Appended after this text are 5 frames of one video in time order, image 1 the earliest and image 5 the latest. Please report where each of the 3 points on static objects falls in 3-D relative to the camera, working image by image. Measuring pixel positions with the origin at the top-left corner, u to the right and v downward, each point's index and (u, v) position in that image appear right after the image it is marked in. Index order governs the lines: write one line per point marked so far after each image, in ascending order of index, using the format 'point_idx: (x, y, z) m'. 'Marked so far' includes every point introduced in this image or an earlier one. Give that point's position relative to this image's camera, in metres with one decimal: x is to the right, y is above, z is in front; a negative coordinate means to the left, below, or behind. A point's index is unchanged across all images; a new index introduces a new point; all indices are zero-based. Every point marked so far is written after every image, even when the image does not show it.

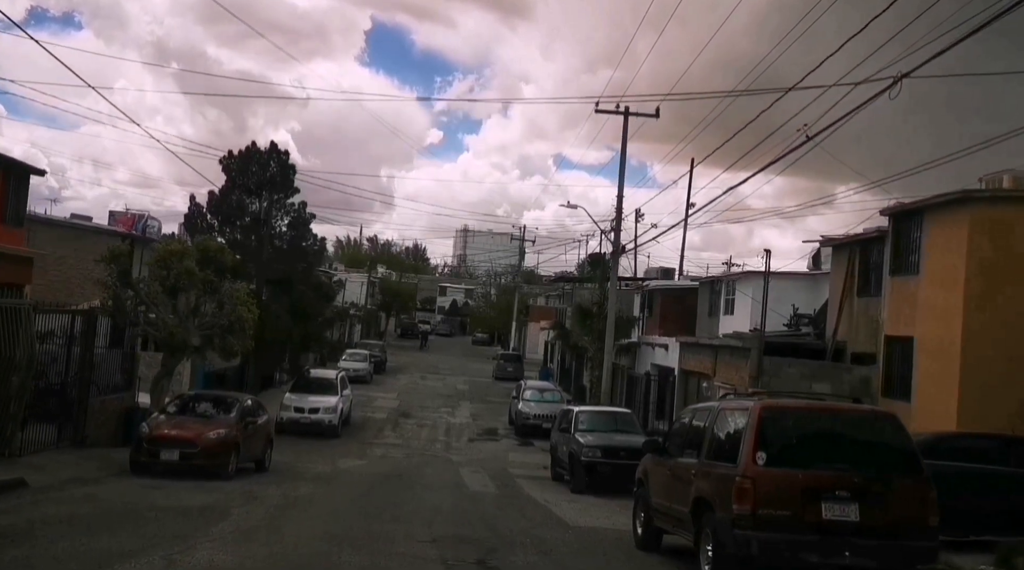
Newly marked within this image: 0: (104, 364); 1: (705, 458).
0: (-9.1, -1.8, +18.6) m
1: (+1.9, -1.8, +8.4) m
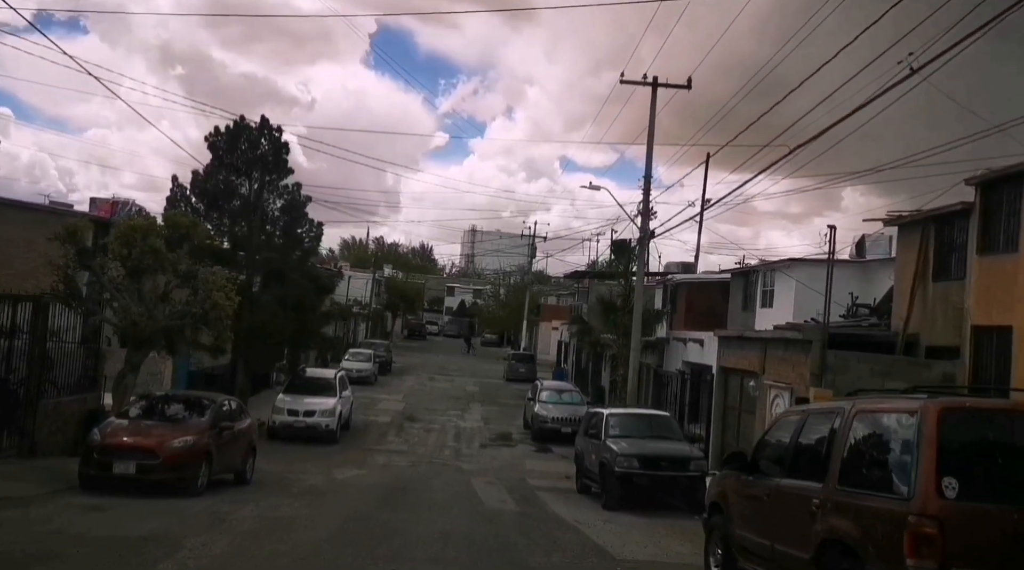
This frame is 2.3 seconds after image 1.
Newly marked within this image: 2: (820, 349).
0: (-8.7, -1.4, +16.1) m
1: (+2.3, -1.4, +5.9) m
2: (+5.8, -1.2, +15.8) m
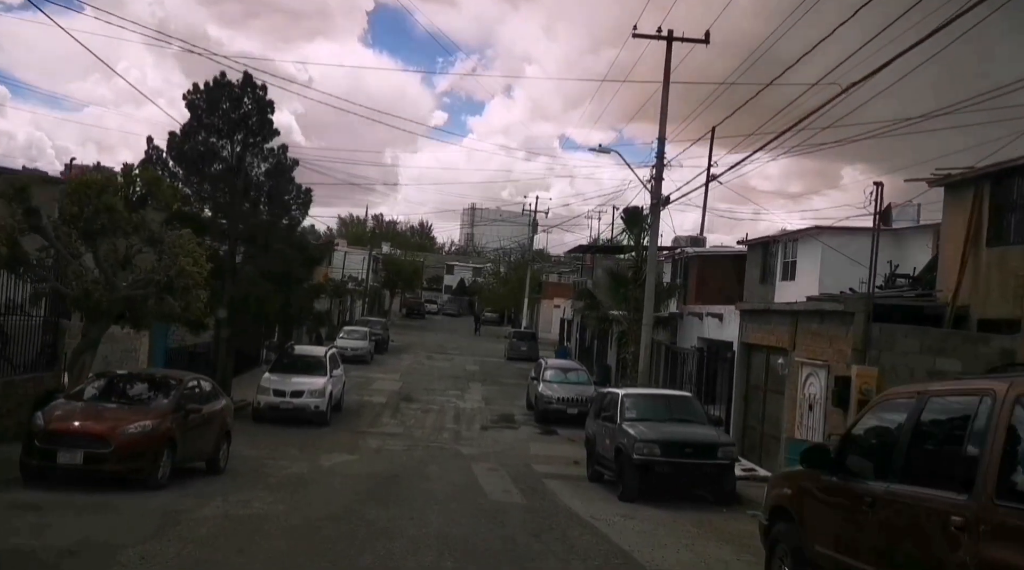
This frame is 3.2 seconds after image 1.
0: (-8.6, -0.9, +14.4) m
1: (+2.4, -1.0, +4.1) m
2: (+5.9, -0.6, +14.1) m
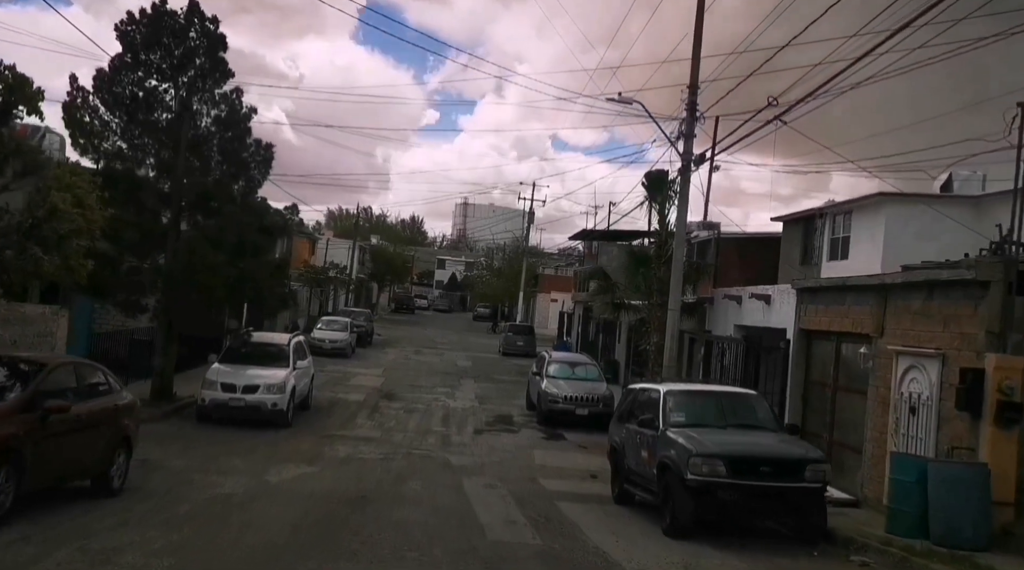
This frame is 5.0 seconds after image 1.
0: (-8.5, -0.2, +10.5) m
1: (+2.6, -0.5, +0.4) m
2: (+6.0, -0.1, +10.3) m
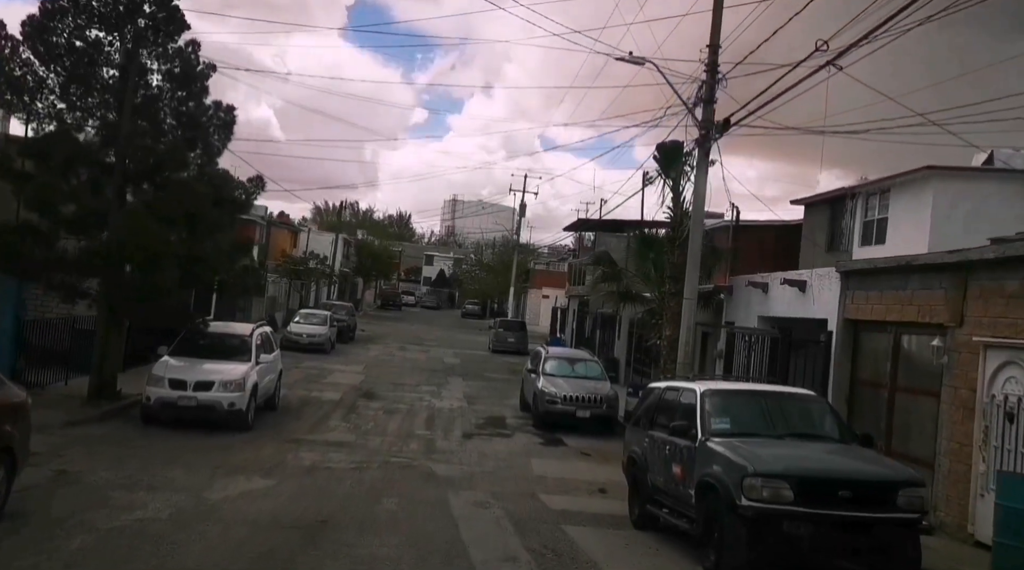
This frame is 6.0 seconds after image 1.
0: (-8.5, +0.1, +8.0) m
1: (+2.7, -0.2, -1.9) m
2: (+6.1, +0.1, +8.1) m
